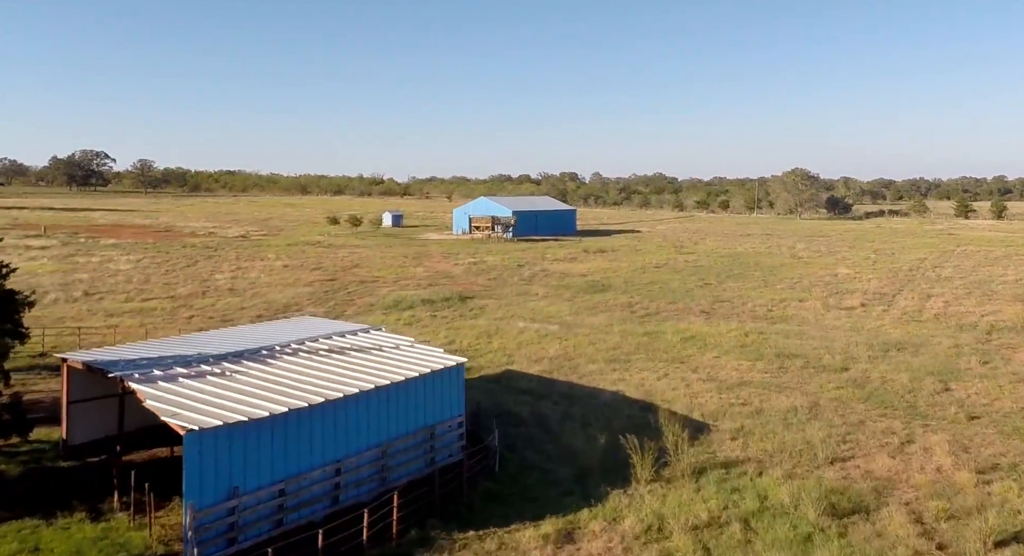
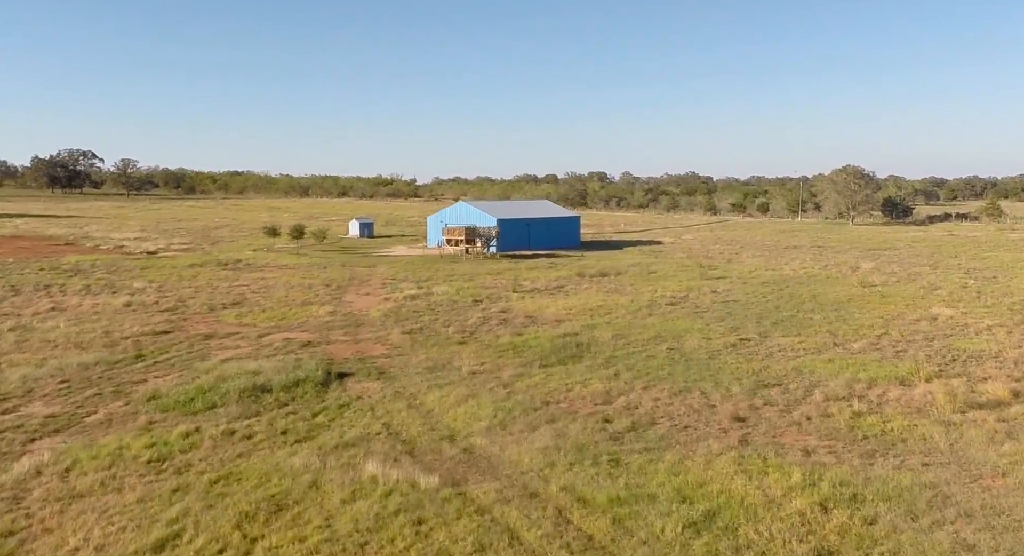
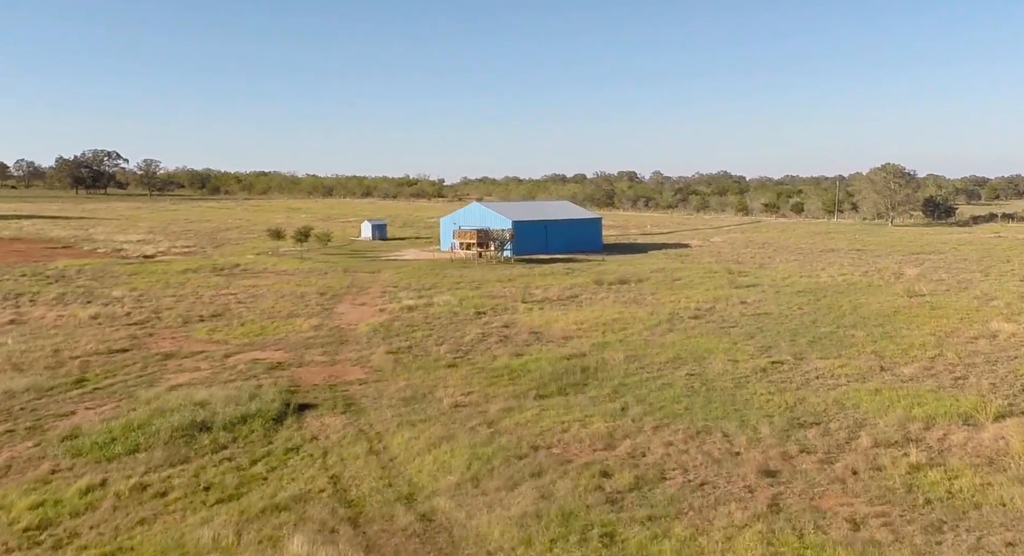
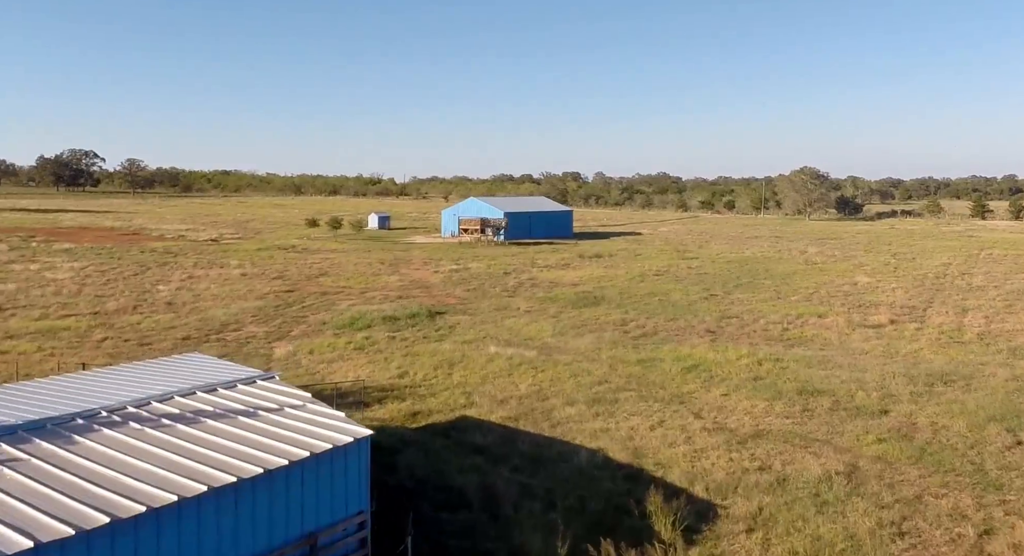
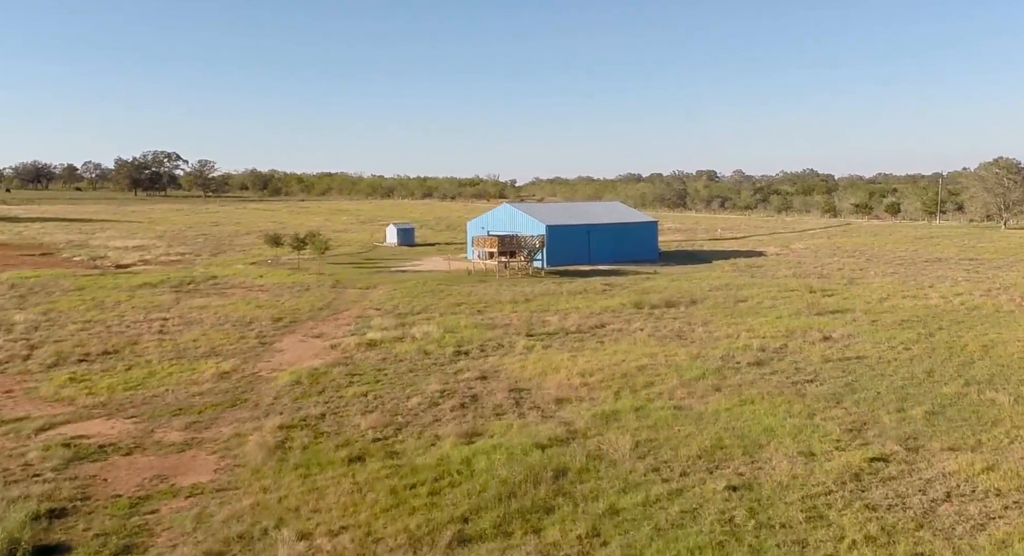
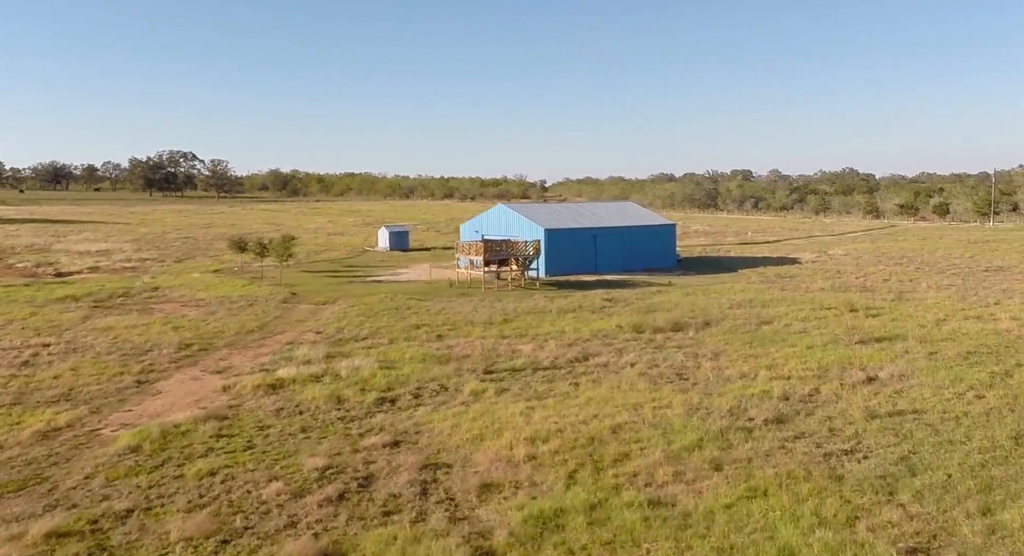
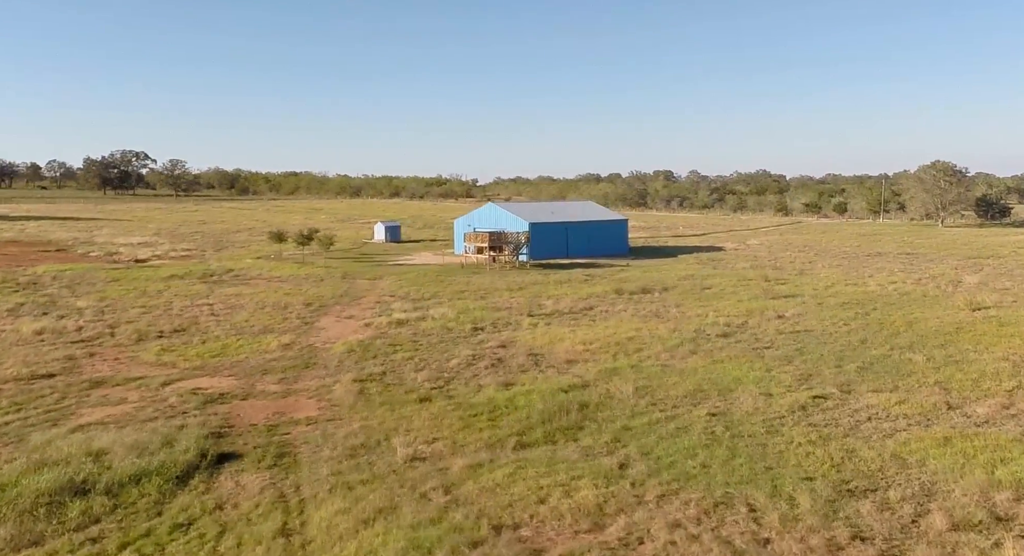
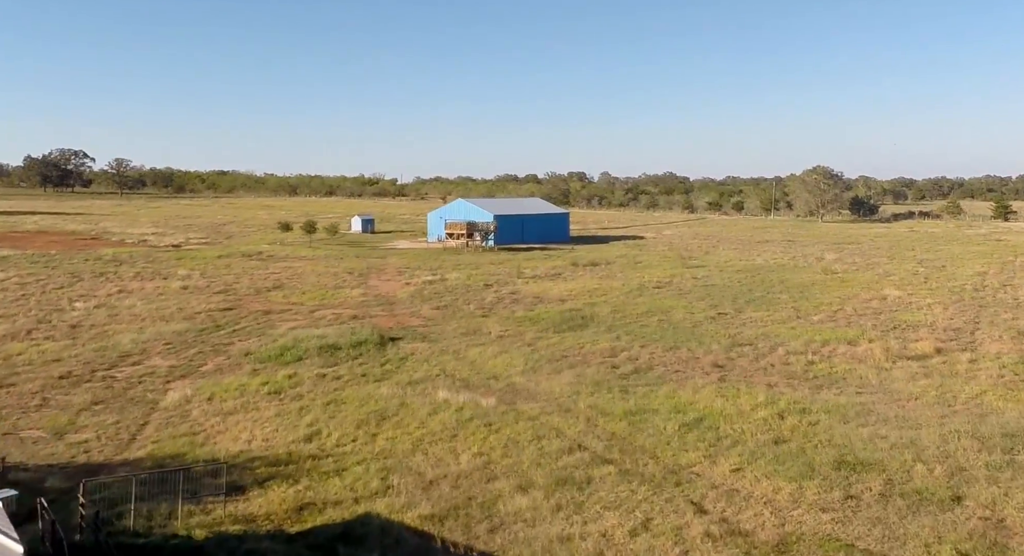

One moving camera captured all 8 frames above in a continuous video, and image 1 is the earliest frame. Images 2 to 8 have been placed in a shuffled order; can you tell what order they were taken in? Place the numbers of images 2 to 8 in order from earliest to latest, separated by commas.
4, 8, 2, 3, 7, 5, 6
